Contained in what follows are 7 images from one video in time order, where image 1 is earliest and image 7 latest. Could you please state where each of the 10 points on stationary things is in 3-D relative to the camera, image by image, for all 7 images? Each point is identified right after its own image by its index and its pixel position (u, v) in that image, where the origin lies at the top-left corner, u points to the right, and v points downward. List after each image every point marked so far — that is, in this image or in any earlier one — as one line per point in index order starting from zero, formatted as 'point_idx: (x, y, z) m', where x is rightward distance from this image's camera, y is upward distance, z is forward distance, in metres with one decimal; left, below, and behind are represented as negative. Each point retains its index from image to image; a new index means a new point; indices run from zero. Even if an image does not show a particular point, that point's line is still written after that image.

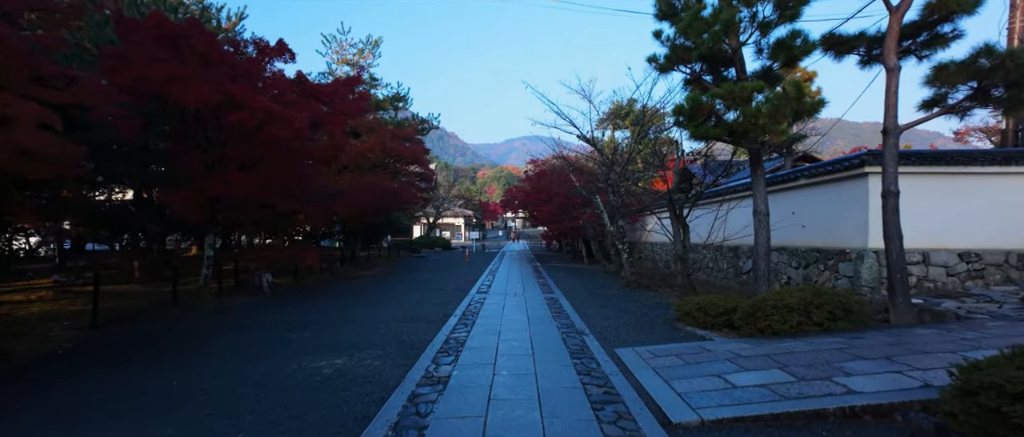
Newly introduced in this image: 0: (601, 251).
0: (+3.8, -1.4, +18.3) m
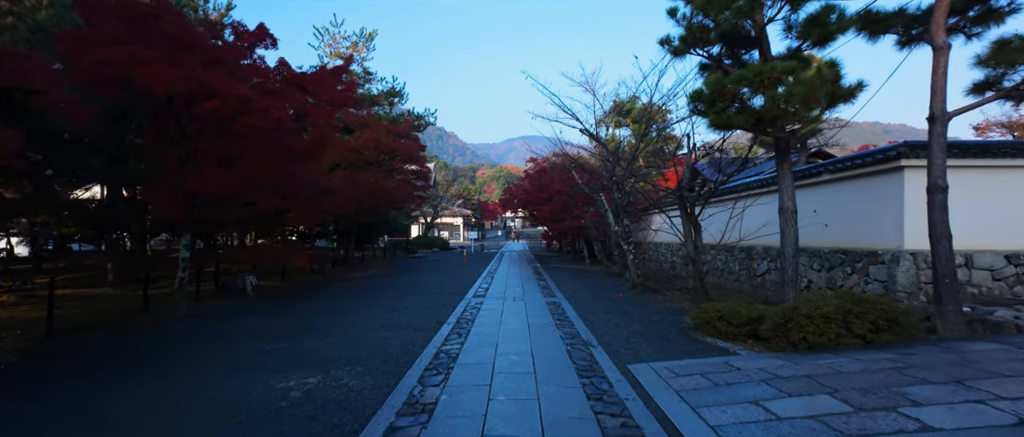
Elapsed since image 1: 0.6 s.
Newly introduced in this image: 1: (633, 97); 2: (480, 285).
0: (+3.8, -1.3, +17.7) m
1: (+3.3, +3.3, +11.8) m
2: (-0.9, -1.9, +12.6) m
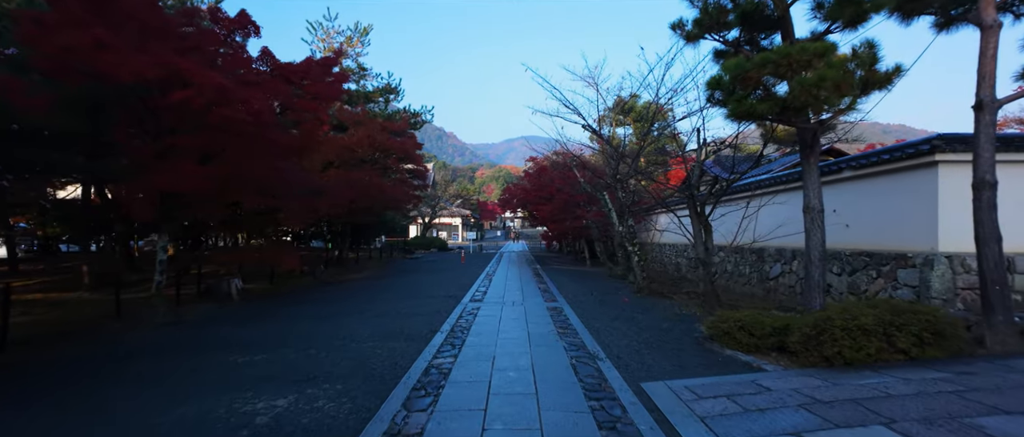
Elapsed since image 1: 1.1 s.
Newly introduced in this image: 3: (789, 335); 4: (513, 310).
0: (+3.7, -1.3, +17.2) m
1: (+3.2, +3.3, +11.3) m
2: (-0.9, -1.9, +12.1) m
3: (+2.8, -1.2, +4.4) m
4: (0.0, -1.7, +7.7) m
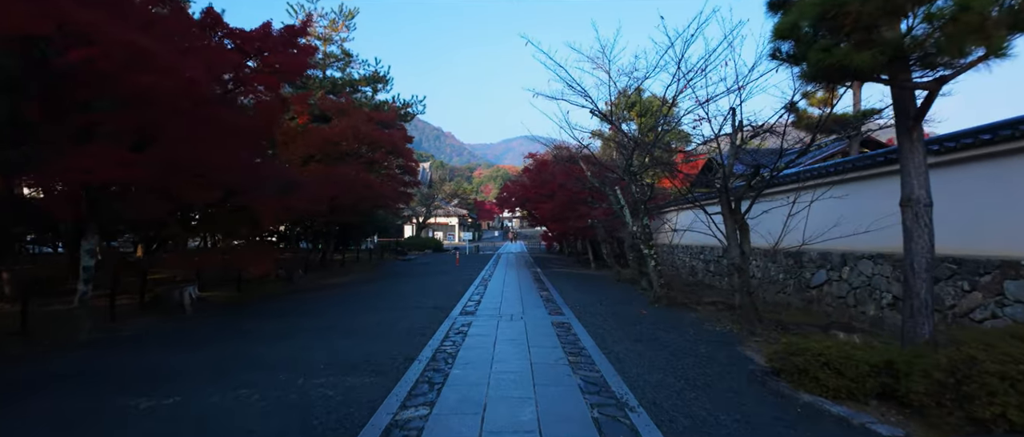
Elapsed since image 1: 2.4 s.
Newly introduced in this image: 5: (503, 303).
0: (+3.6, -1.3, +15.9) m
1: (+3.2, +3.3, +10.0) m
2: (-1.0, -1.9, +10.7) m
3: (+2.8, -1.2, +3.1) m
4: (0.0, -1.6, +6.4) m
5: (-0.2, -1.7, +8.8) m
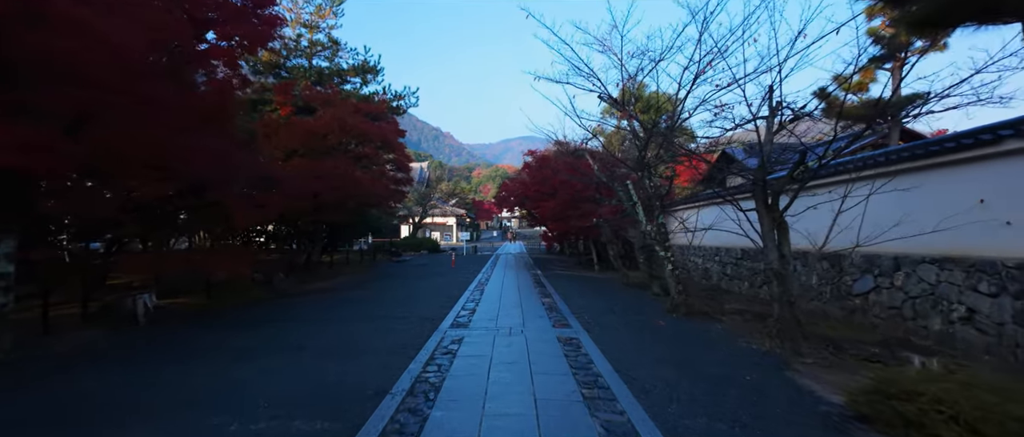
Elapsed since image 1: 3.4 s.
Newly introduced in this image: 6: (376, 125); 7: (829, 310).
0: (+3.6, -1.3, +14.9) m
1: (+3.2, +3.4, +9.0) m
2: (-1.0, -1.9, +9.7) m
3: (+2.8, -1.1, +2.1) m
4: (-0.1, -1.6, +5.4) m
5: (-0.2, -1.7, +7.8) m
6: (-4.5, +3.1, +14.4) m
7: (+5.2, -1.5, +7.1) m
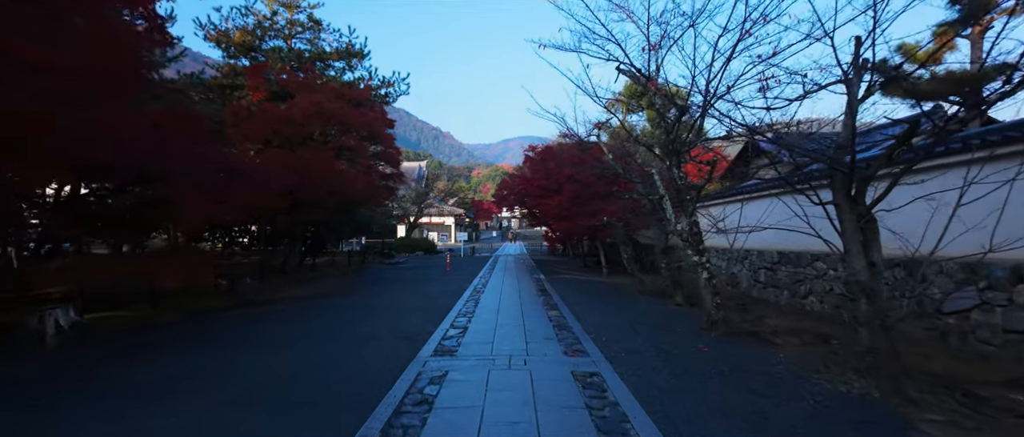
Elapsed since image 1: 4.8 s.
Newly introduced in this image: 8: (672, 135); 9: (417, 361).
0: (+3.6, -1.2, +13.4) m
1: (+3.2, +3.4, +7.6) m
2: (-1.0, -1.8, +8.3) m
3: (+2.8, -1.1, +0.7) m
4: (-0.1, -1.5, +3.9) m
5: (-0.2, -1.6, +6.4) m
6: (-4.5, +3.1, +13.0) m
7: (+5.2, -1.4, +5.6) m
8: (+2.5, +1.3, +6.8) m
9: (-1.1, -1.6, +5.0) m
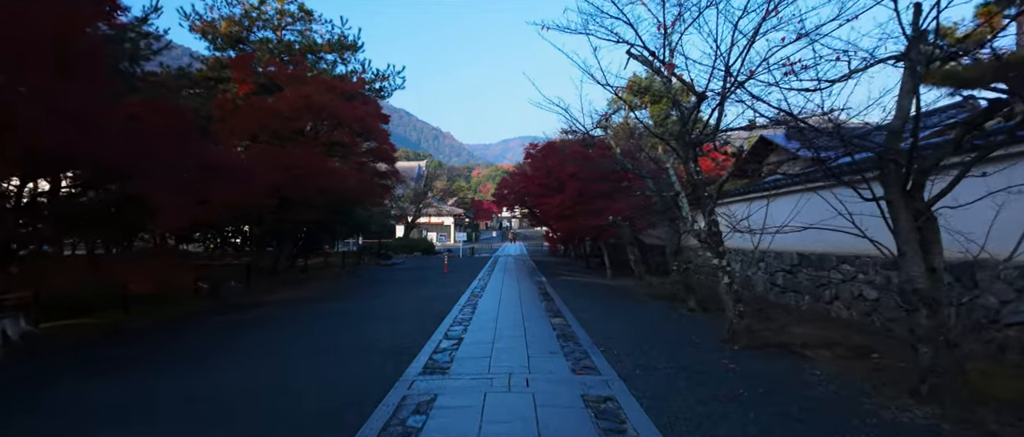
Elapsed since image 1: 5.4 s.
0: (+3.6, -1.2, +12.8) m
1: (+3.2, +3.4, +7.0) m
2: (-1.0, -1.8, +7.7) m
3: (+2.8, -1.1, 0.0) m
4: (-0.1, -1.5, +3.3) m
5: (-0.2, -1.6, +5.7) m
6: (-4.5, +3.1, +12.4) m
7: (+5.2, -1.4, +5.0) m
8: (+2.5, +1.3, +6.2) m
9: (-1.1, -1.6, +4.4) m
